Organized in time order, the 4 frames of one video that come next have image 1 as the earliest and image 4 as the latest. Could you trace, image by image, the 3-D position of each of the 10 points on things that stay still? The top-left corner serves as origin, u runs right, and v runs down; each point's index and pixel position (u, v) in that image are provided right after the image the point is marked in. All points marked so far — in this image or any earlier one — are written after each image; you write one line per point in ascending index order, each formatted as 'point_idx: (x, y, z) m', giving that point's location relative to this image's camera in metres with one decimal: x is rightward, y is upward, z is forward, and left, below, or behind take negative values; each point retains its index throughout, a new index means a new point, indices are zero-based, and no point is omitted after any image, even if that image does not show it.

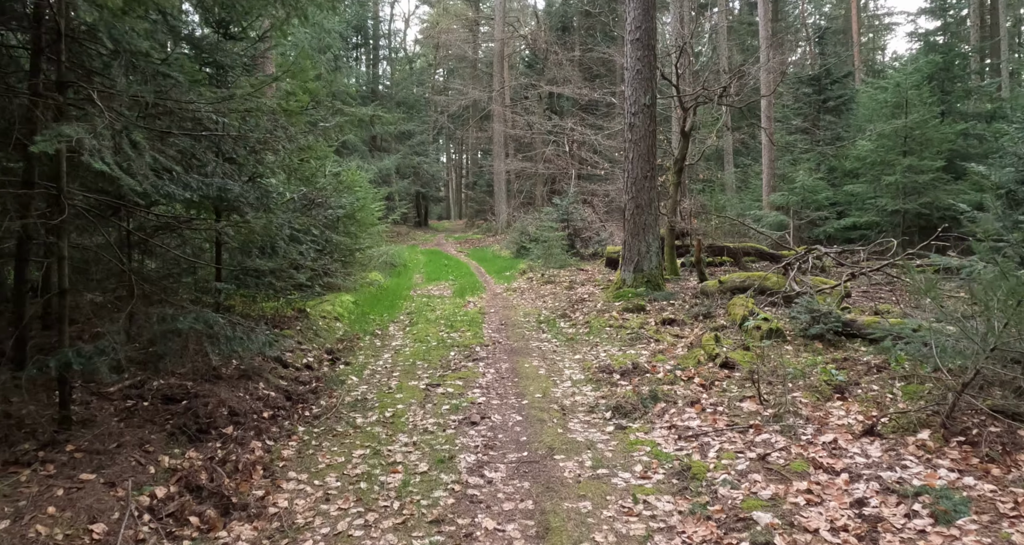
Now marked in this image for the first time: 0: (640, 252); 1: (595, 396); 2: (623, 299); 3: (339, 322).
0: (+2.5, +0.4, +13.9) m
1: (+0.9, -1.4, +8.0) m
2: (+2.1, -0.5, +13.6) m
3: (-3.1, -0.9, +12.7) m
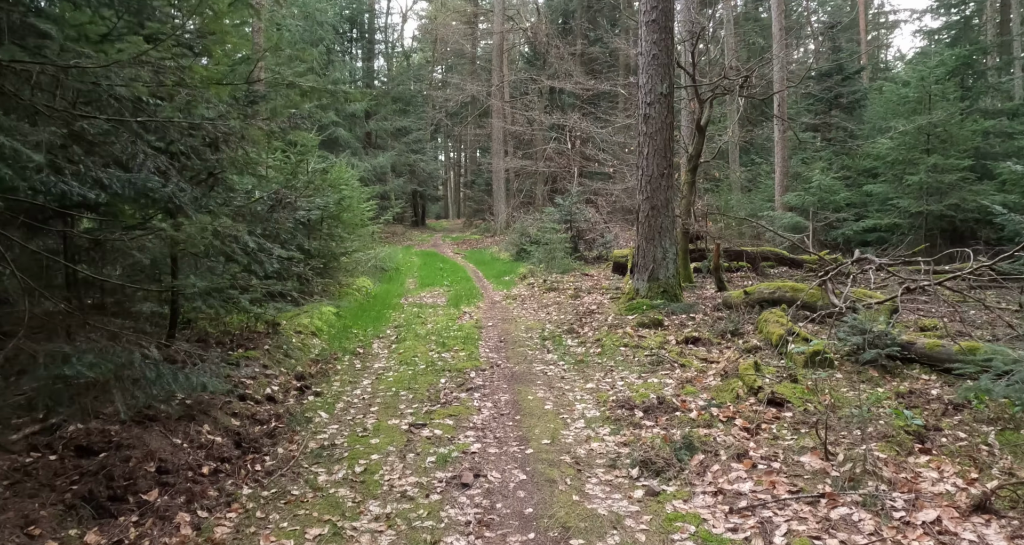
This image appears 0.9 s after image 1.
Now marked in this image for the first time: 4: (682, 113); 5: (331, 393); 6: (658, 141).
0: (+2.5, +0.2, +12.4) m
1: (+0.9, -1.5, +6.5) m
2: (+2.1, -0.6, +12.1) m
3: (-3.1, -1.0, +11.2) m
4: (+4.3, +4.0, +17.9) m
5: (-2.1, -1.4, +8.4) m
6: (+2.5, +2.3, +12.3) m
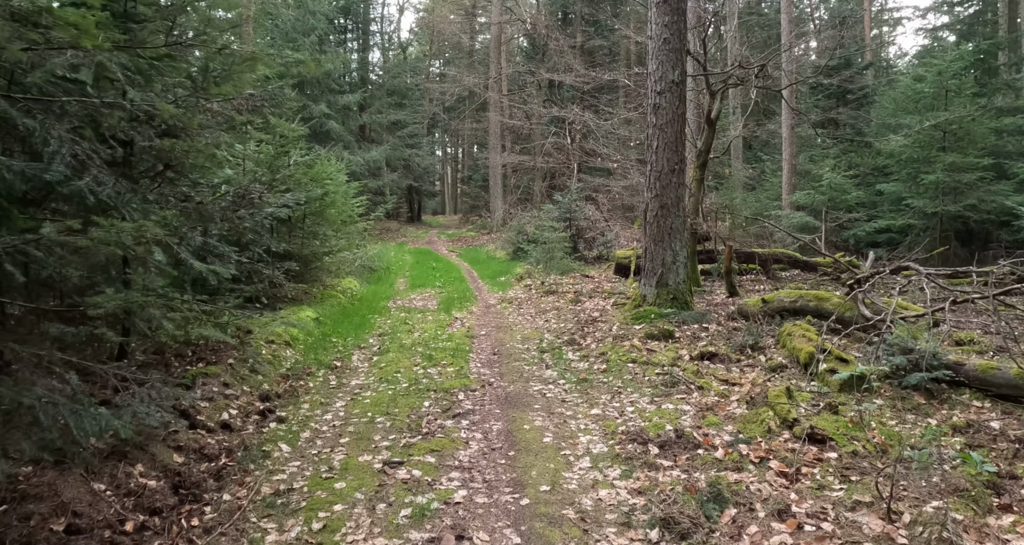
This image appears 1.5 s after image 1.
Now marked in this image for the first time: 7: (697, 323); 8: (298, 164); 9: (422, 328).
0: (+2.4, +0.2, +11.3) m
1: (+0.9, -1.7, +5.4) m
2: (+2.0, -0.7, +11.0) m
3: (-3.2, -1.1, +10.2) m
4: (+4.2, +3.9, +16.8) m
5: (-2.2, -1.5, +7.3) m
6: (+2.5, +2.2, +11.3) m
7: (+2.8, -0.8, +10.8) m
8: (-4.1, +2.1, +13.8) m
9: (-1.5, -0.9, +11.8) m
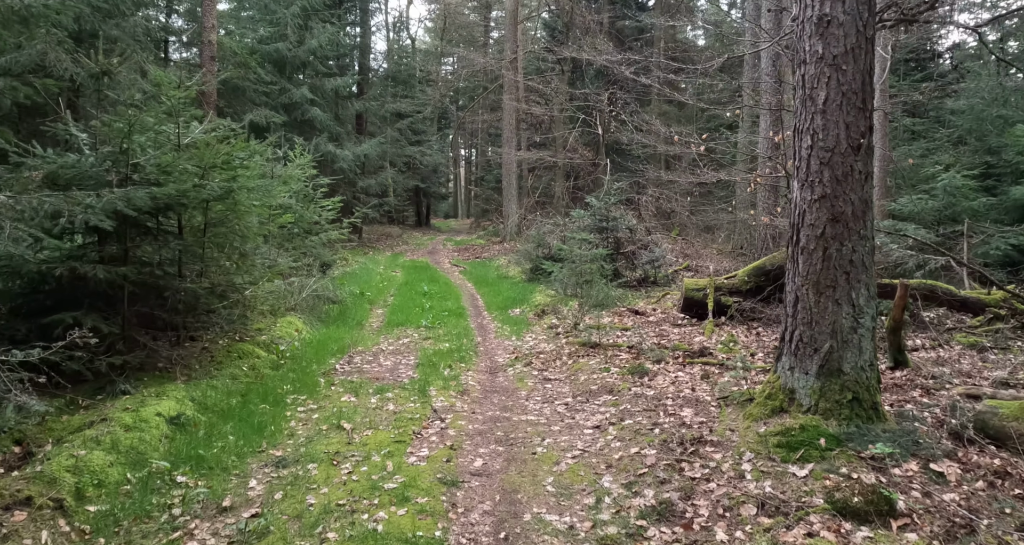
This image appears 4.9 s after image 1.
0: (+2.6, -0.5, +5.8) m
1: (+0.9, -2.2, -0.1) m
2: (+2.2, -1.3, +5.5) m
3: (-3.0, -1.6, +4.7) m
4: (+4.5, +3.3, +11.3) m
5: (-2.1, -2.0, +1.8) m
6: (+2.7, +1.6, +5.7) m
7: (+3.0, -1.4, +5.2) m
8: (-3.9, +1.5, +8.4) m
9: (-1.3, -1.5, +6.3) m
